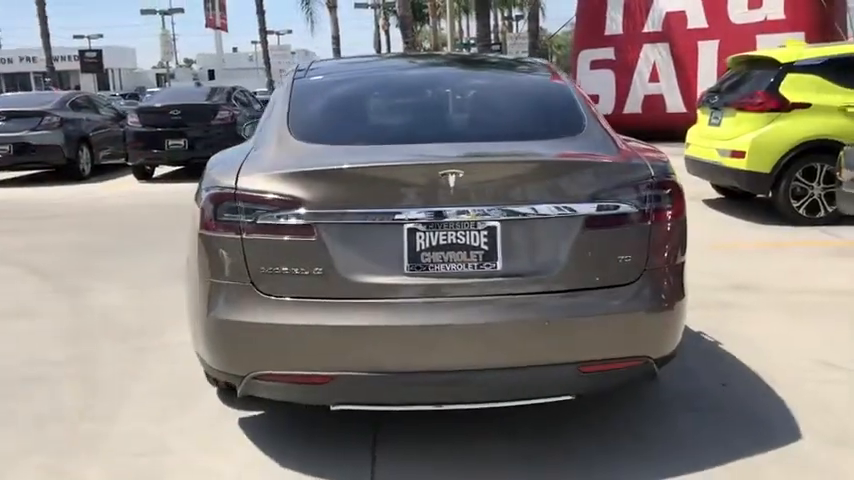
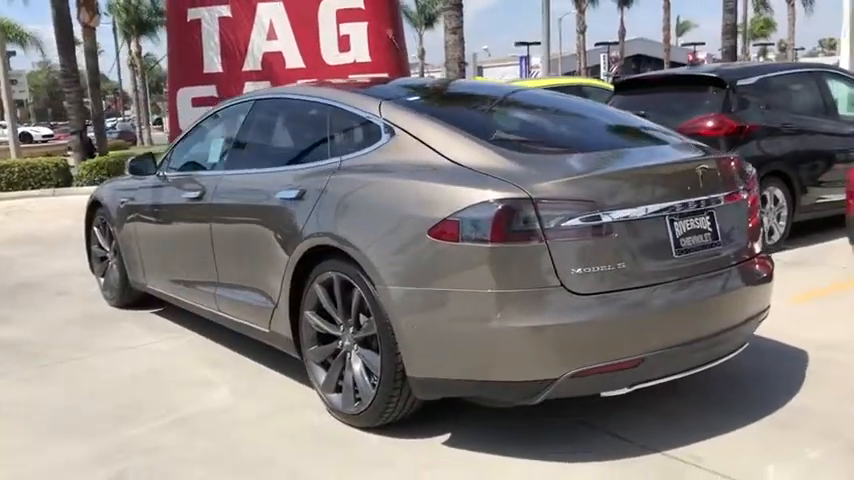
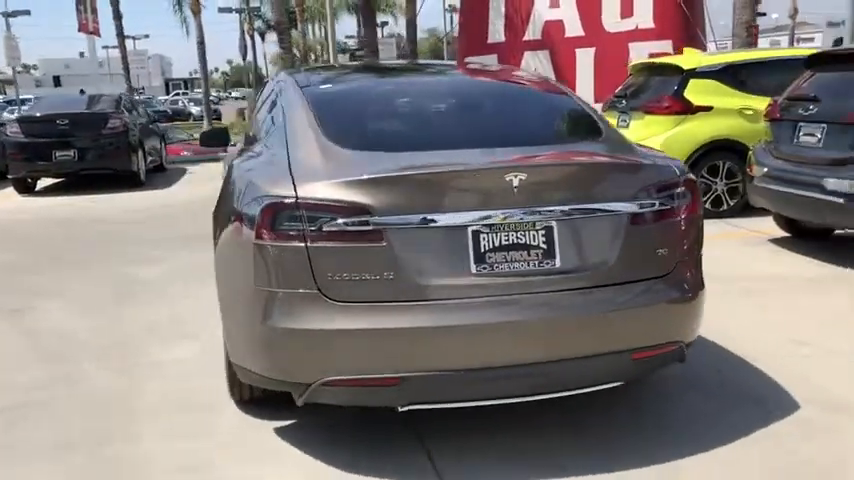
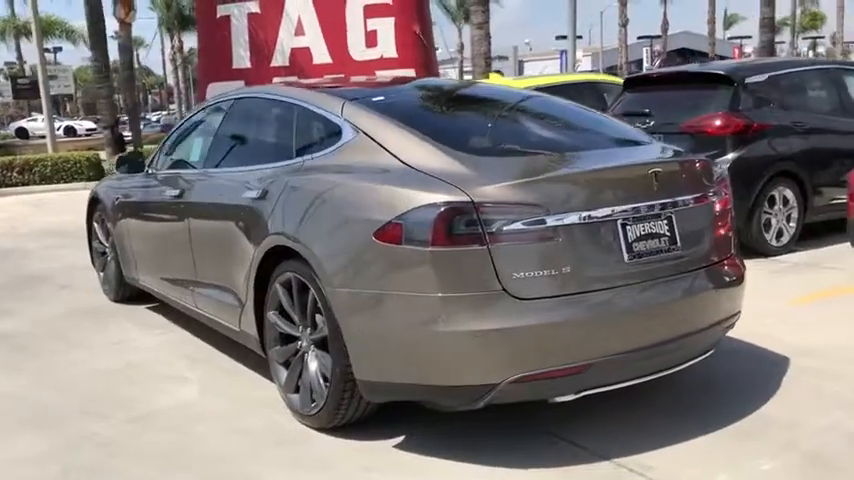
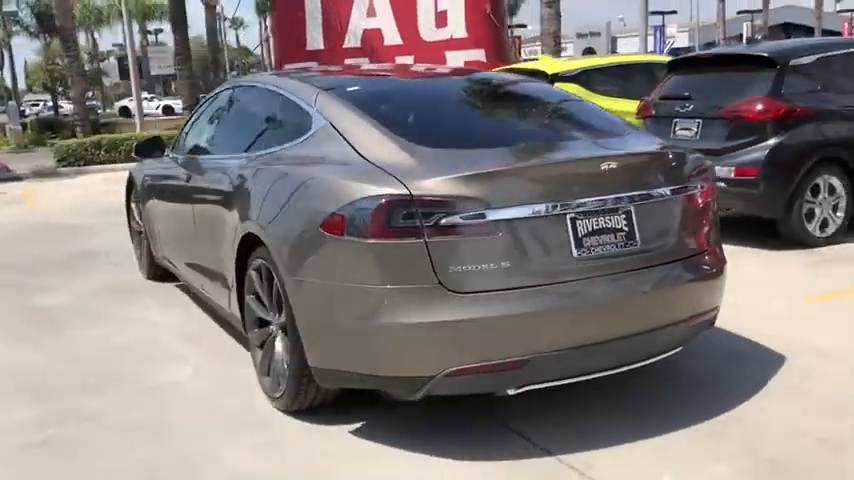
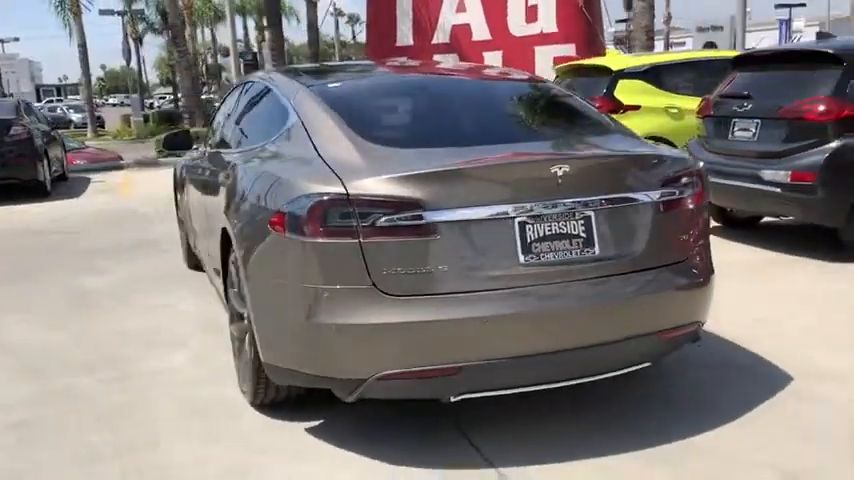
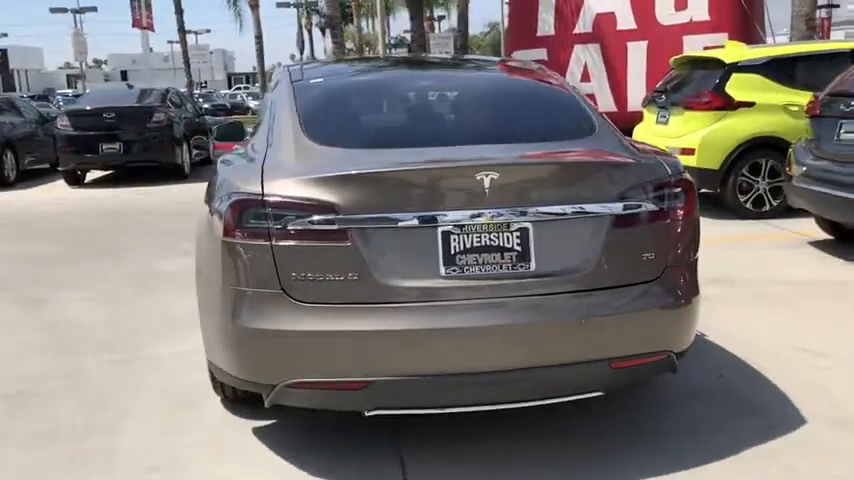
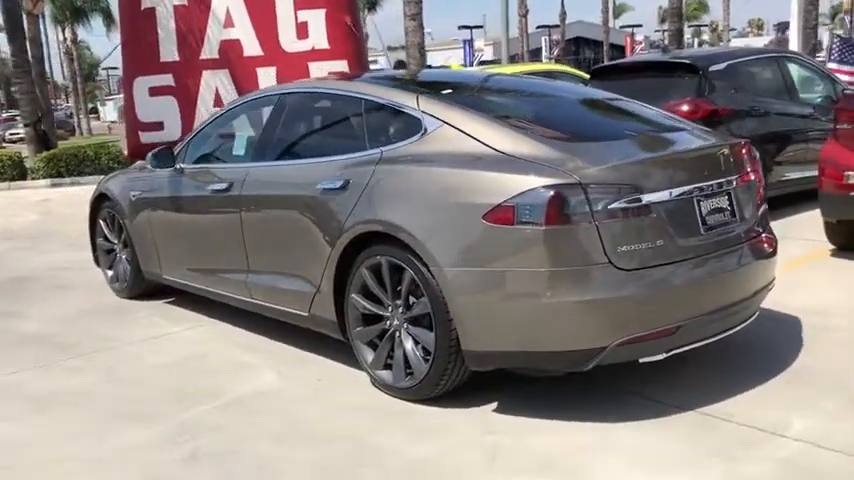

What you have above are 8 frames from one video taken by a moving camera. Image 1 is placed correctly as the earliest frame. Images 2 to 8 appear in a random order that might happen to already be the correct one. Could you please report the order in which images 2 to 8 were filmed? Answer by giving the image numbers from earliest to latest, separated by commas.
7, 3, 6, 5, 4, 2, 8
